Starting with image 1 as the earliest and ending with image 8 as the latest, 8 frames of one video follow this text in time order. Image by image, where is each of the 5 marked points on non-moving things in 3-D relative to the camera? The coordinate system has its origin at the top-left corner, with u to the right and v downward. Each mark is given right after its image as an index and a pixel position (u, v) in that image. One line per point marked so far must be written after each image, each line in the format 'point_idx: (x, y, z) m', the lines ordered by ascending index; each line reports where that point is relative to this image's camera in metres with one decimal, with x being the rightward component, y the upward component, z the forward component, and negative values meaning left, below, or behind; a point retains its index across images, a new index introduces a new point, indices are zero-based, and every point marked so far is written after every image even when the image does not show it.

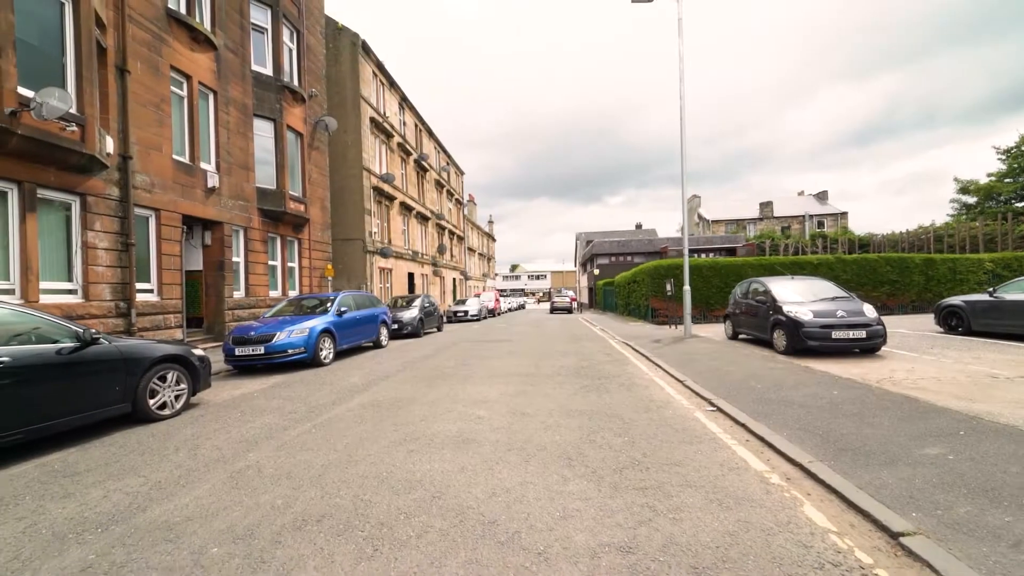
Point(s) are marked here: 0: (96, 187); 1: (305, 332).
0: (-9.1, +2.2, +9.4) m
1: (-4.5, -0.9, +9.1) m
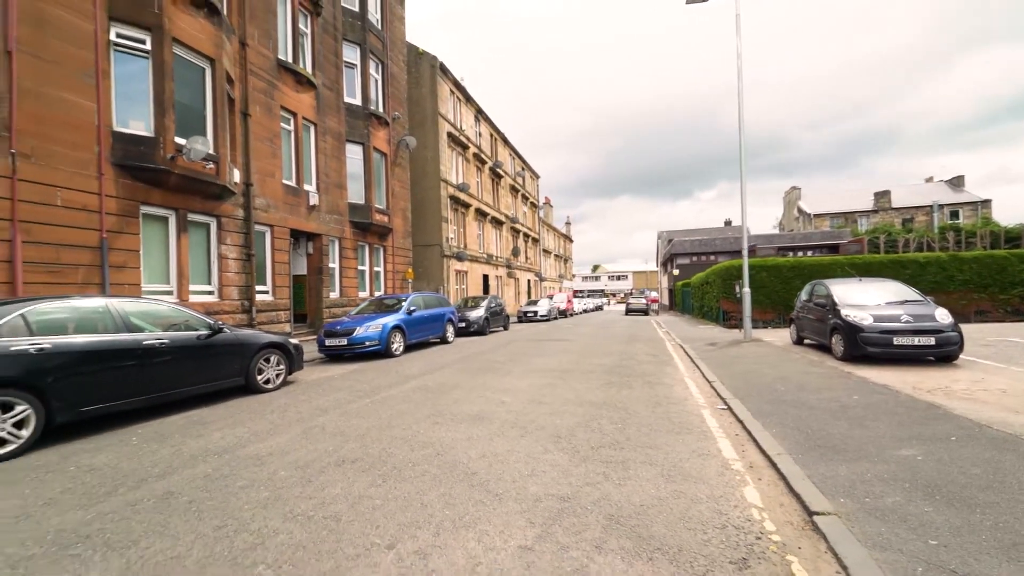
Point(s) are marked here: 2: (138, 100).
0: (-7.9, +2.1, +11.9) m
1: (-3.4, -1.0, +10.7) m
2: (-8.6, +4.3, +9.9) m
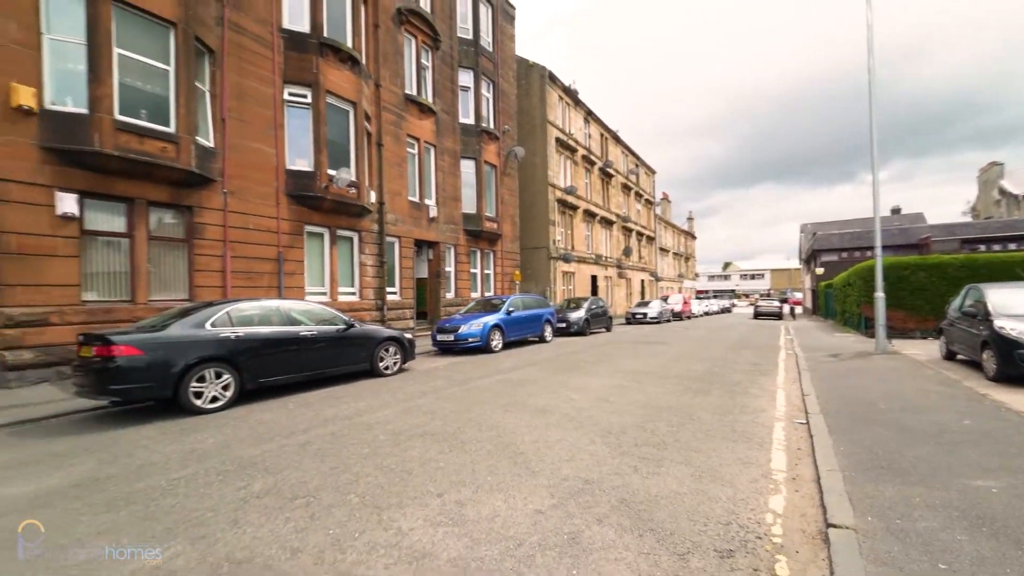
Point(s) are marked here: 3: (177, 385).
0: (-4.9, +2.1, +14.4) m
1: (-0.9, -1.1, +12.0) m
2: (-6.1, +4.2, +12.6) m
3: (-4.7, -1.3, +5.9) m
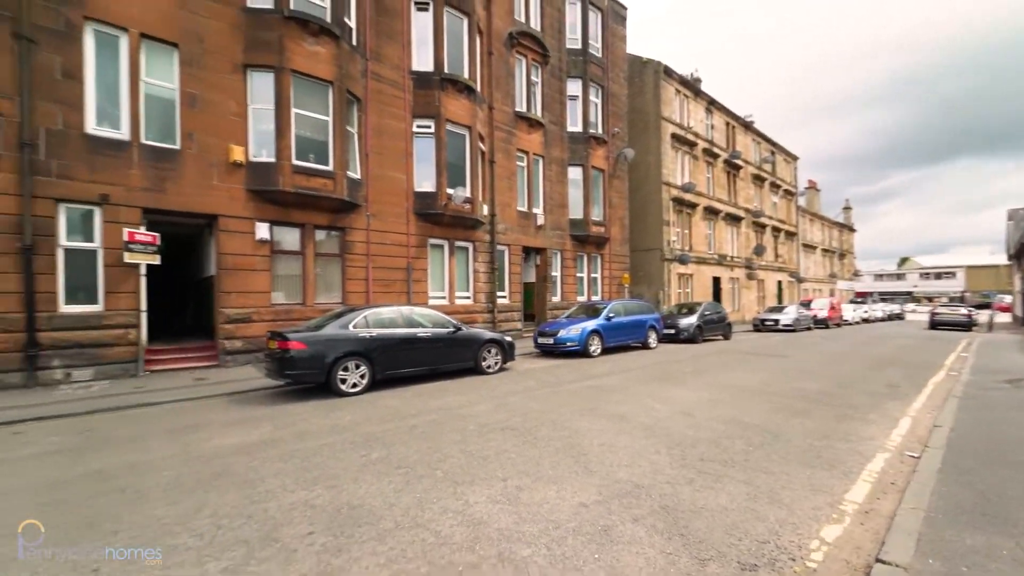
0: (-1.2, +1.9, +15.9) m
1: (+1.9, -1.2, +12.5) m
2: (-2.9, +4.1, +14.5) m
3: (-3.3, -1.5, +7.7) m
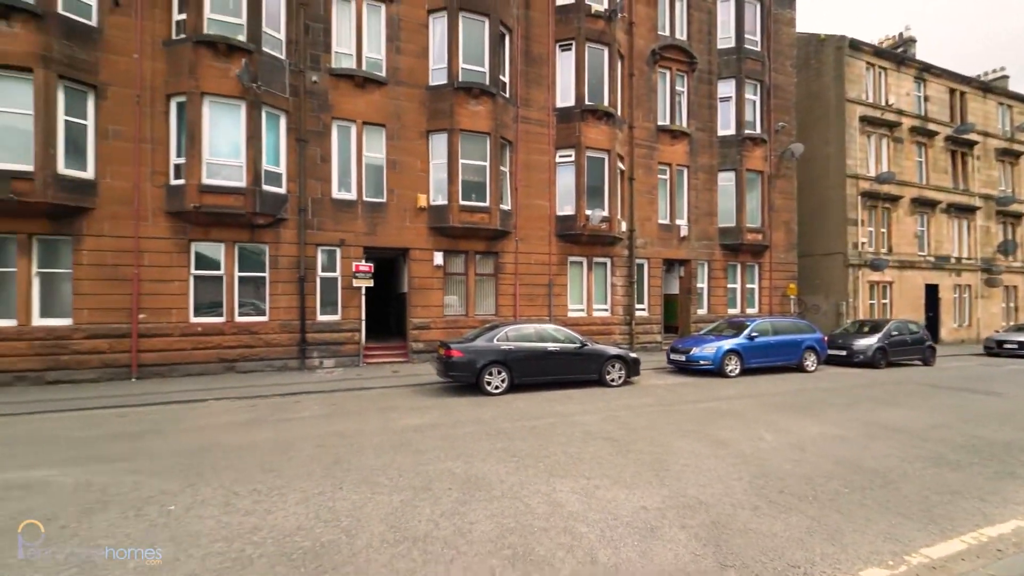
0: (+4.2, +1.4, +16.7) m
1: (+5.8, -1.8, +12.4) m
2: (+2.1, +3.6, +16.0) m
3: (-0.8, -2.0, +9.9) m
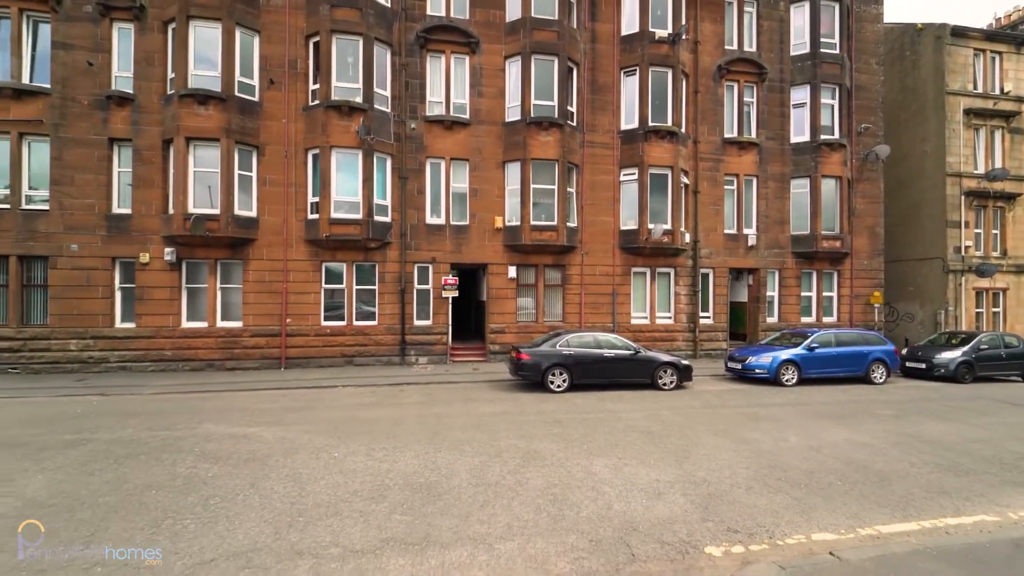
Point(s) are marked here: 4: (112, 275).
0: (+7.0, +1.1, +17.6) m
1: (+7.8, -2.1, +13.1) m
2: (+4.9, +3.2, +17.3) m
3: (+0.9, -2.4, +11.8) m
4: (-13.6, +0.4, +14.6) m
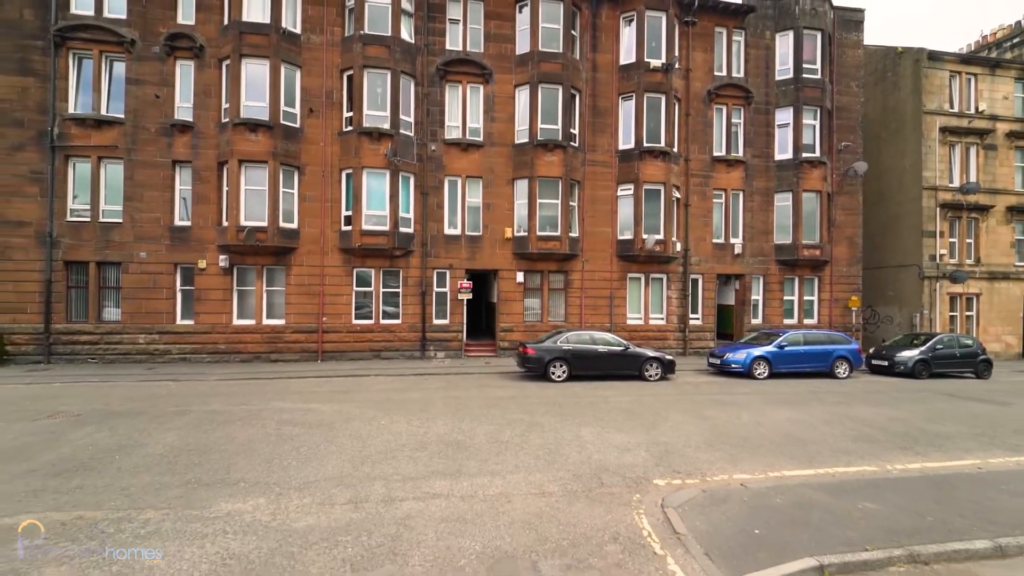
0: (+7.3, +0.9, +19.5) m
1: (+8.1, -2.3, +15.0) m
2: (+5.2, +3.0, +19.2) m
3: (+1.1, -2.5, +13.8) m
4: (-13.3, +0.4, +16.8) m
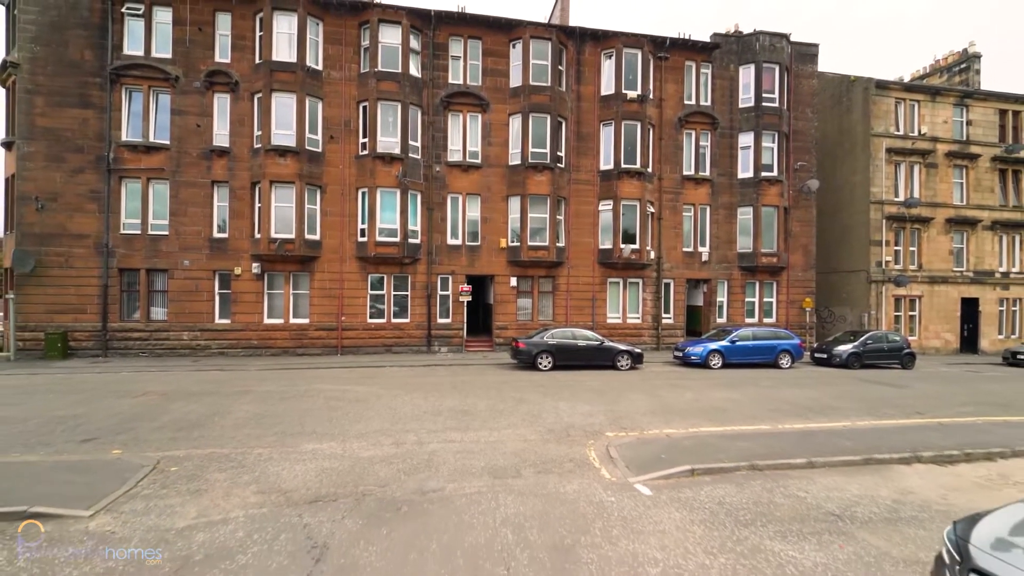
0: (+7.0, +0.7, +22.3) m
1: (+7.9, -2.5, +17.7) m
2: (+4.9, +2.9, +22.0) m
3: (+0.9, -2.7, +16.5) m
4: (-13.5, +0.2, +19.4) m
